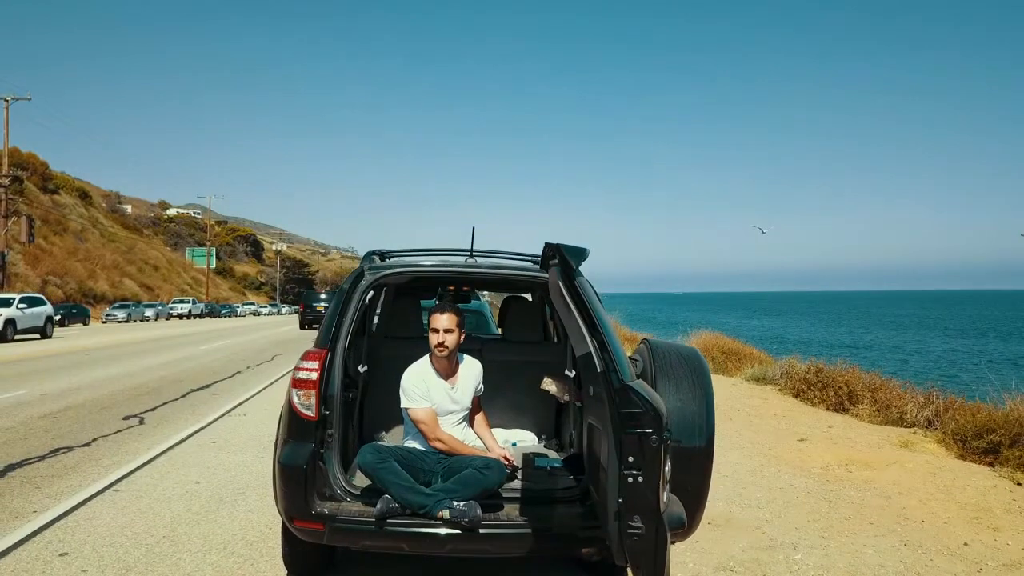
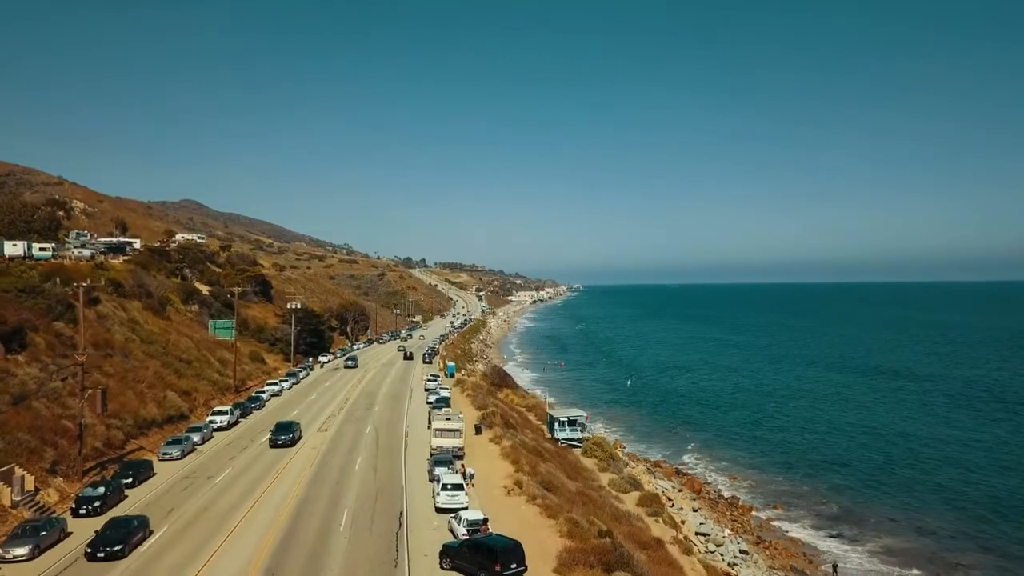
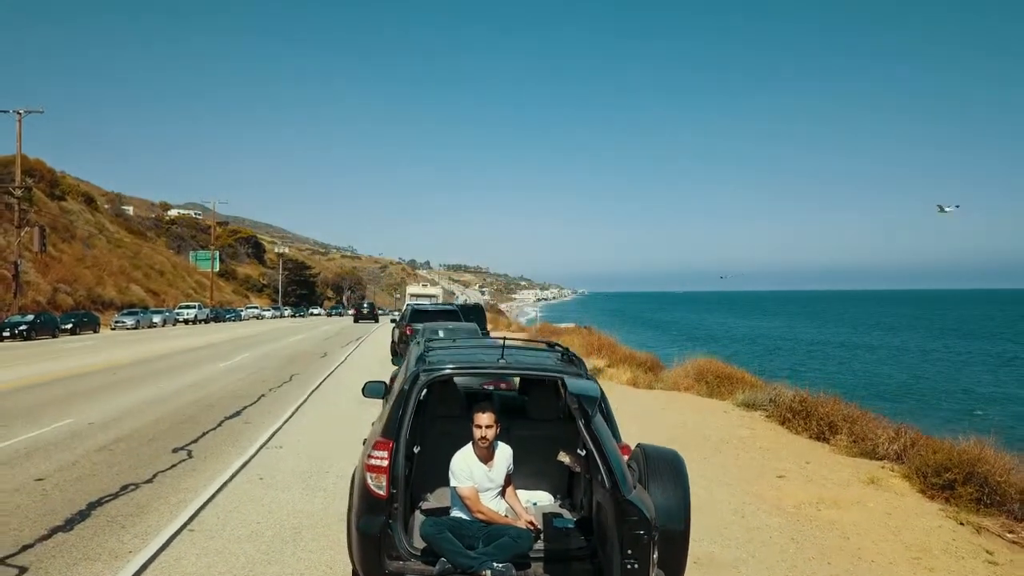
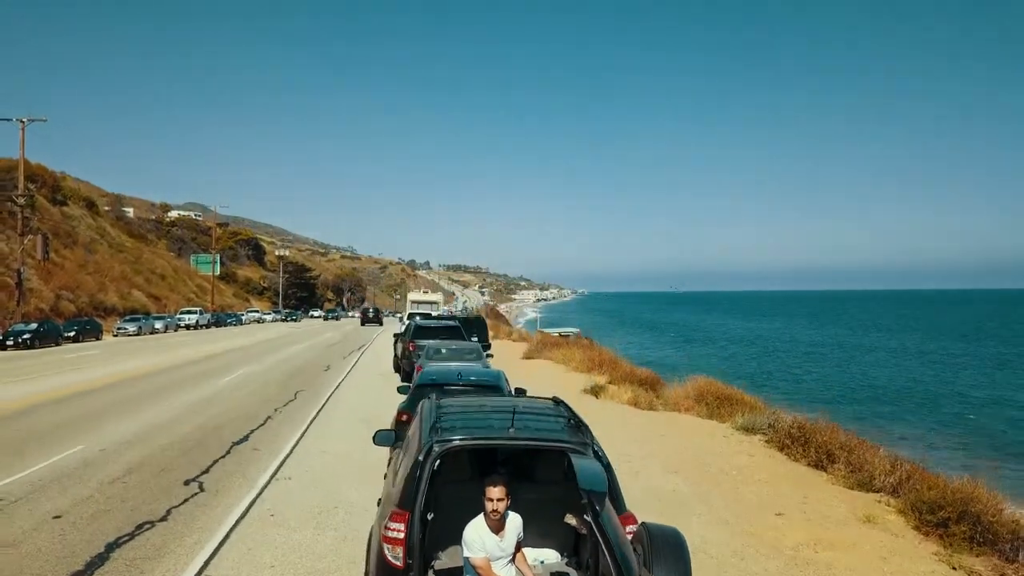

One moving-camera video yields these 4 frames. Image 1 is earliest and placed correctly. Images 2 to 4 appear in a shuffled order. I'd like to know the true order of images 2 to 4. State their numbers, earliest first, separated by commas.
3, 4, 2
